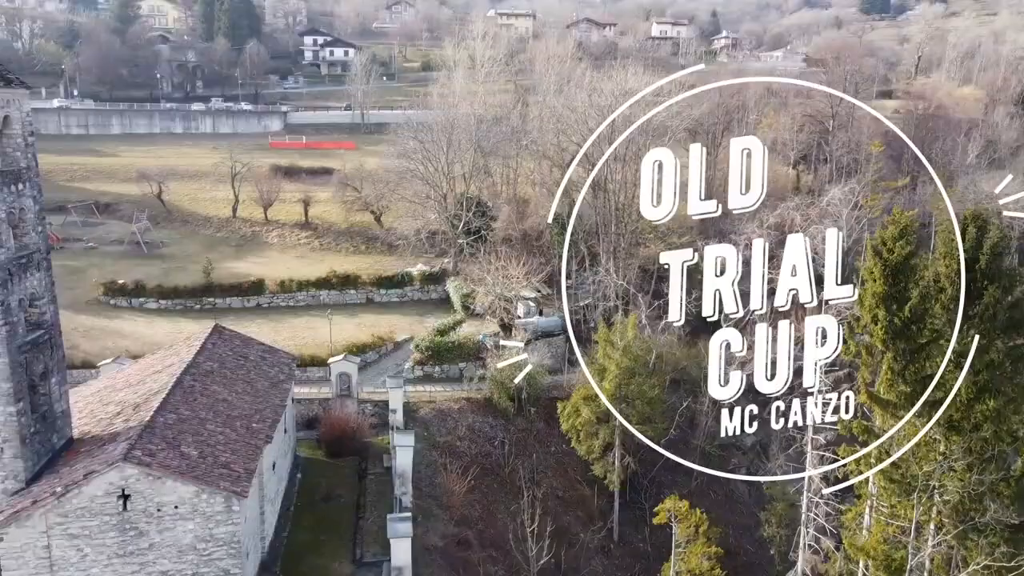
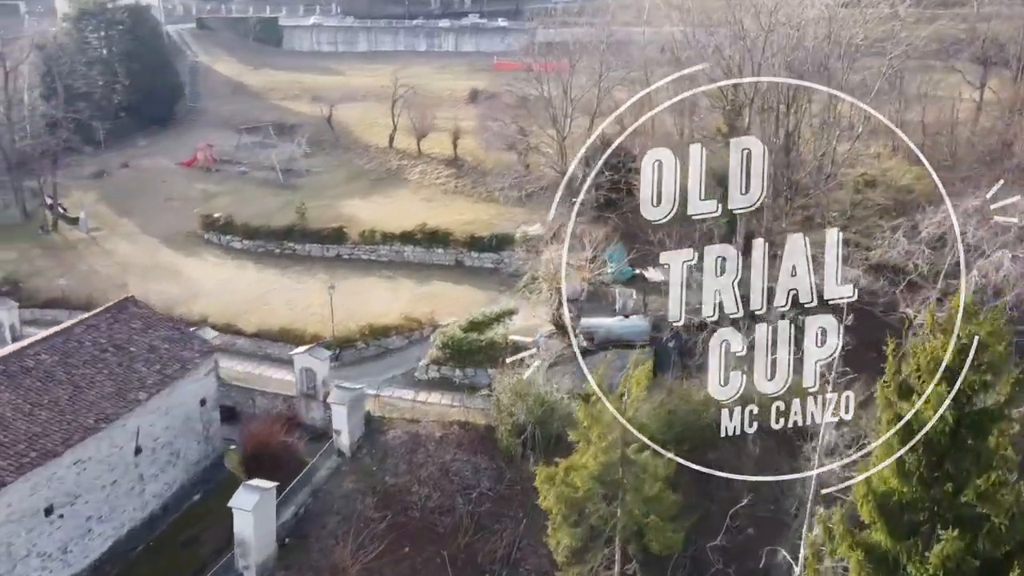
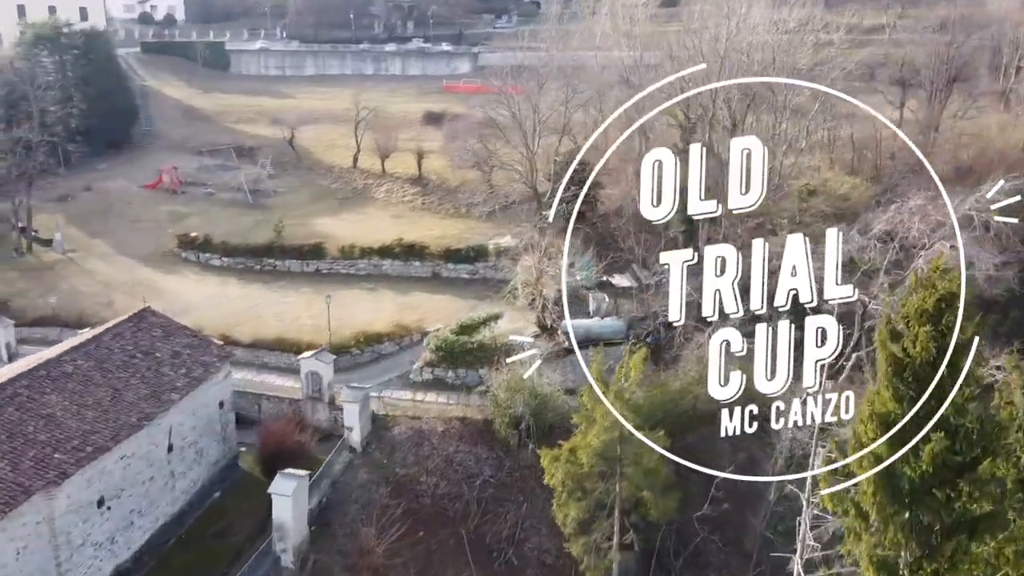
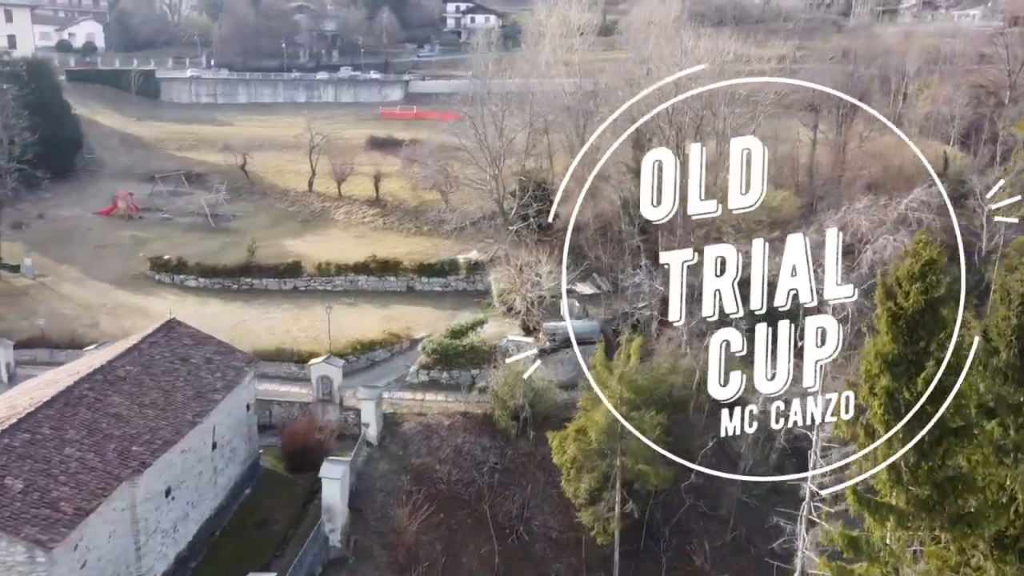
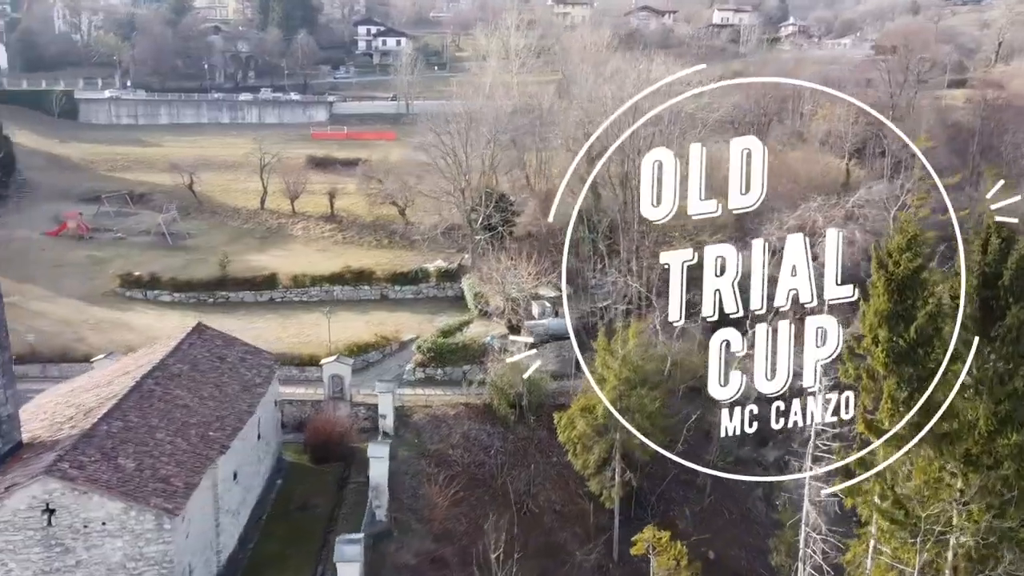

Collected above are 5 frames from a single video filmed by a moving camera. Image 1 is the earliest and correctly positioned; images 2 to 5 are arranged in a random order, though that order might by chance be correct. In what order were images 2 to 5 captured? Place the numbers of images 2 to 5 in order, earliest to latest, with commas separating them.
5, 4, 3, 2
